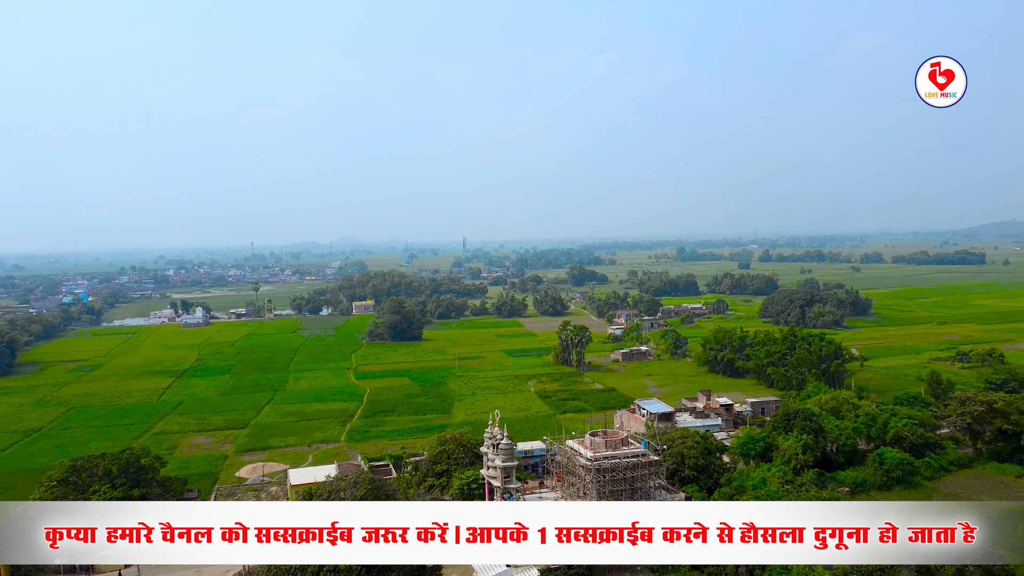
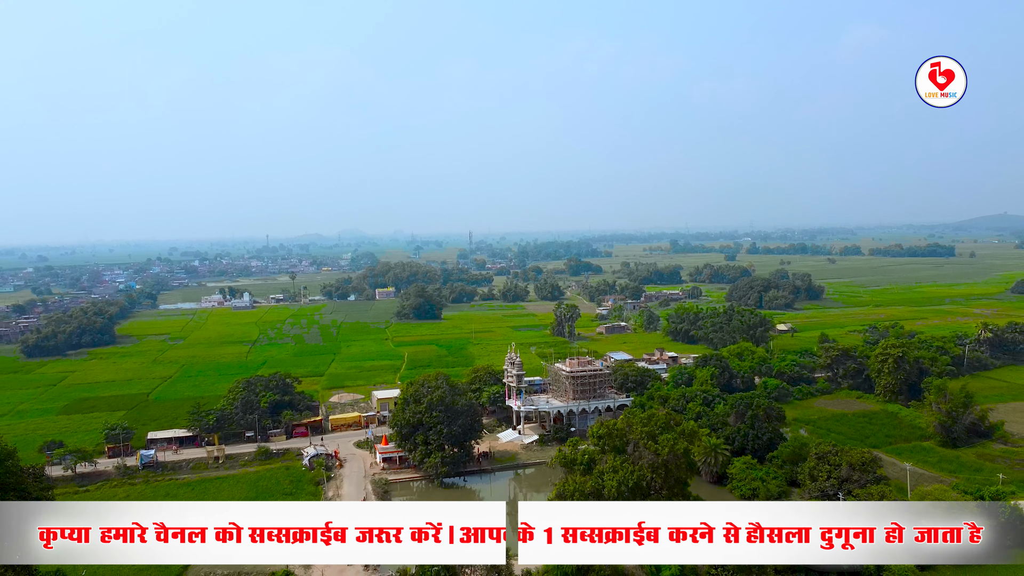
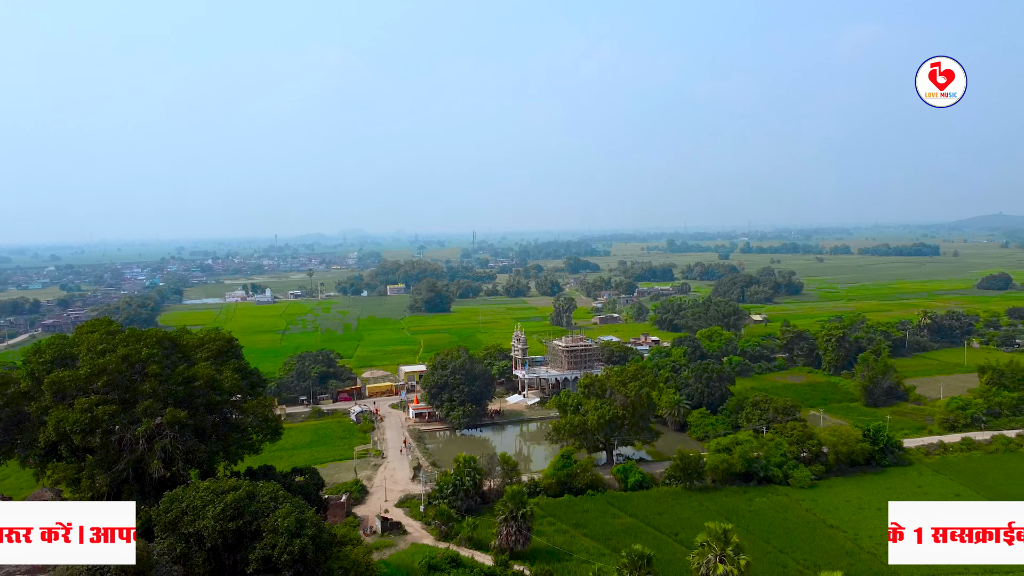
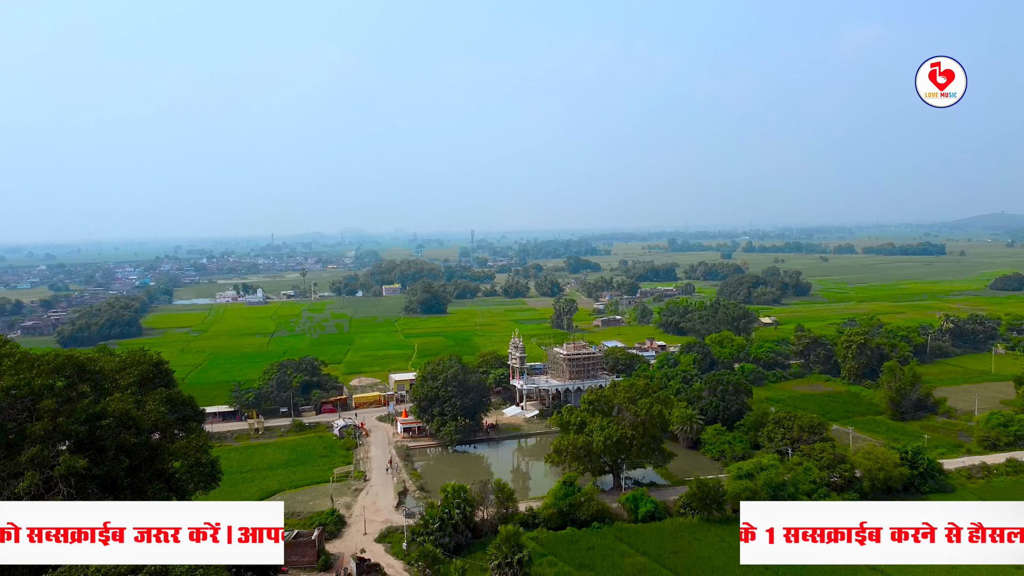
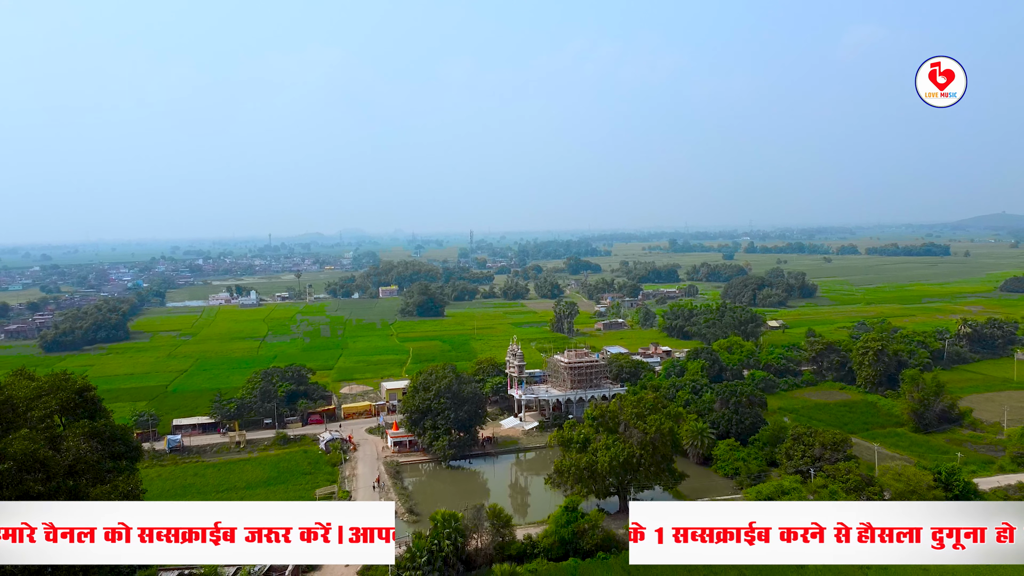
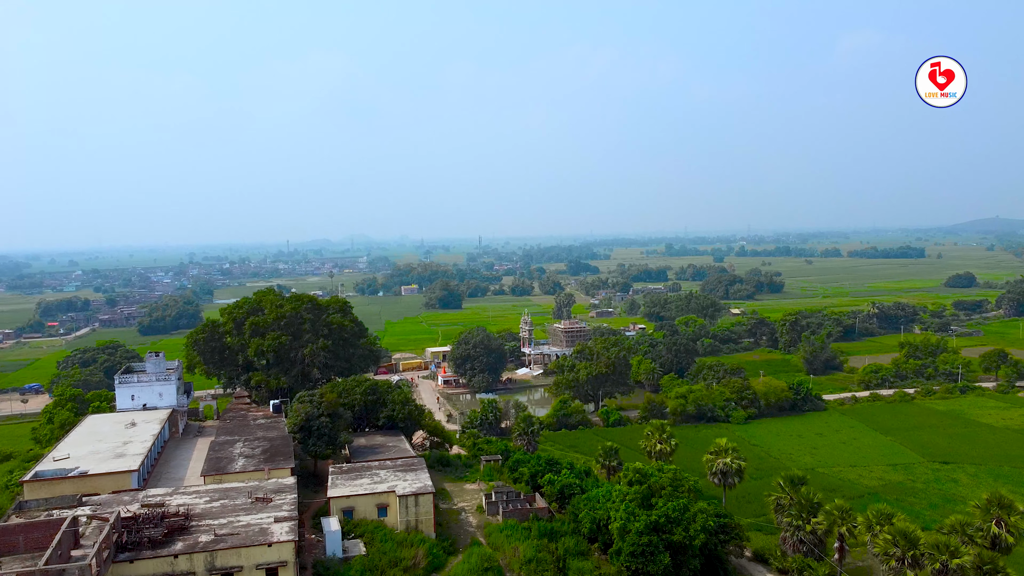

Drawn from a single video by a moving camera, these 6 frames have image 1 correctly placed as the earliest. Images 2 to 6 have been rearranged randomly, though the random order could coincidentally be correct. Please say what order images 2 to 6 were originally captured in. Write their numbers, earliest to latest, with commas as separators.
2, 5, 4, 3, 6
